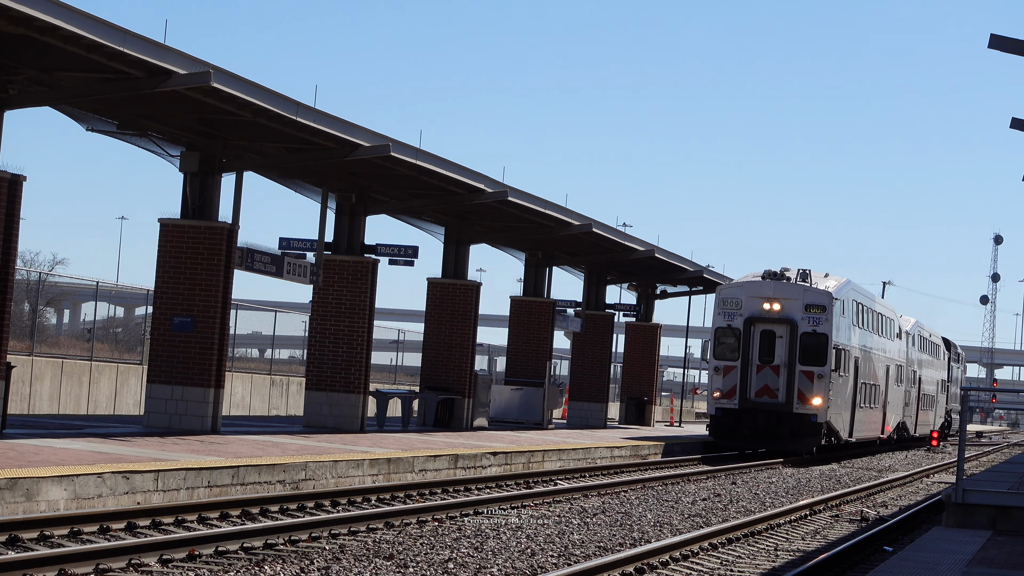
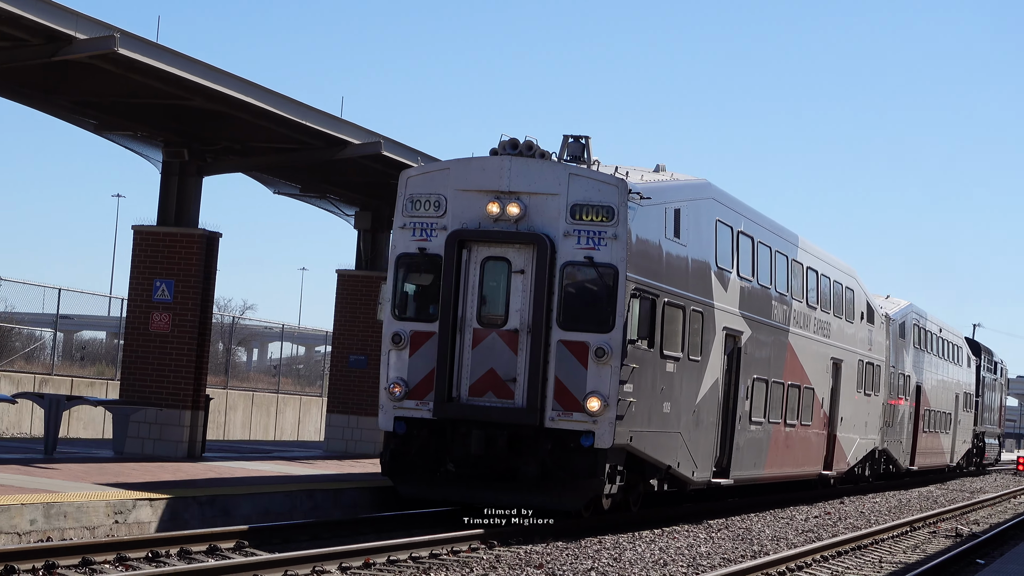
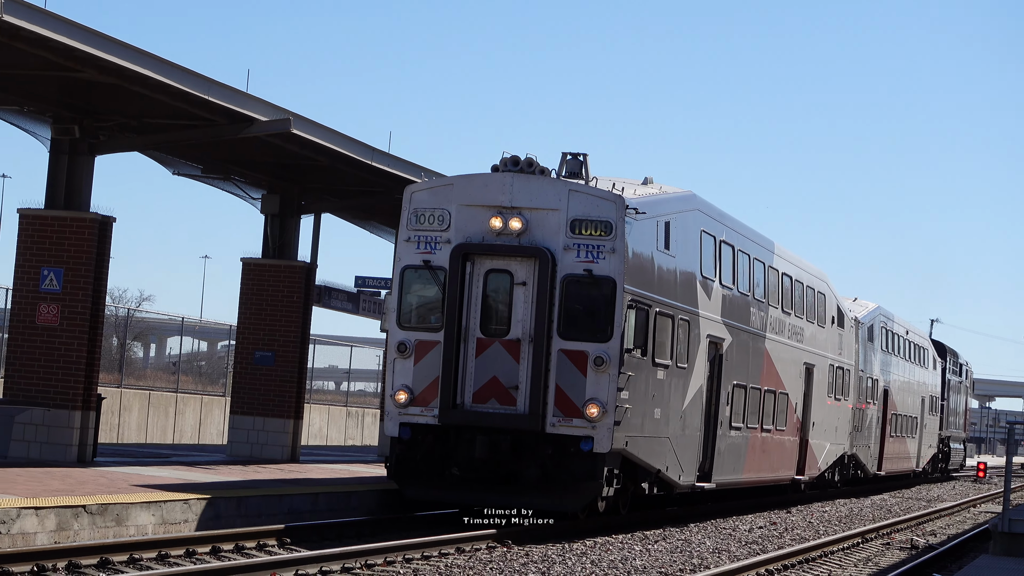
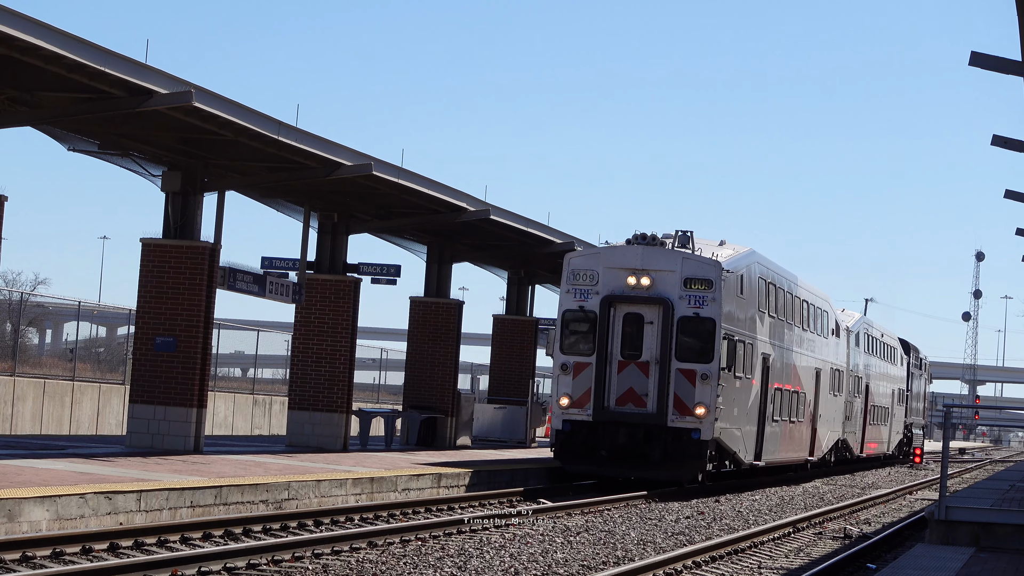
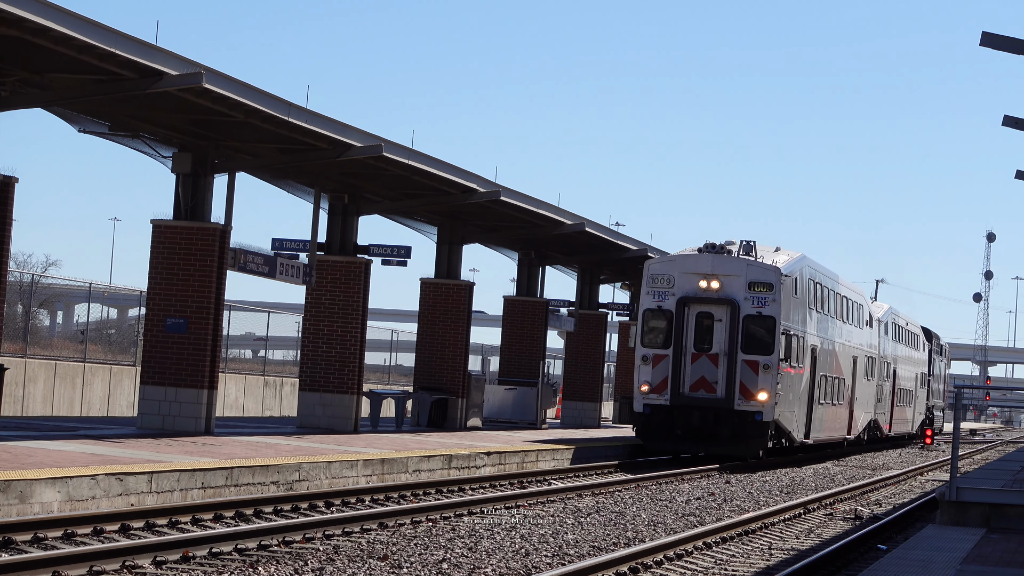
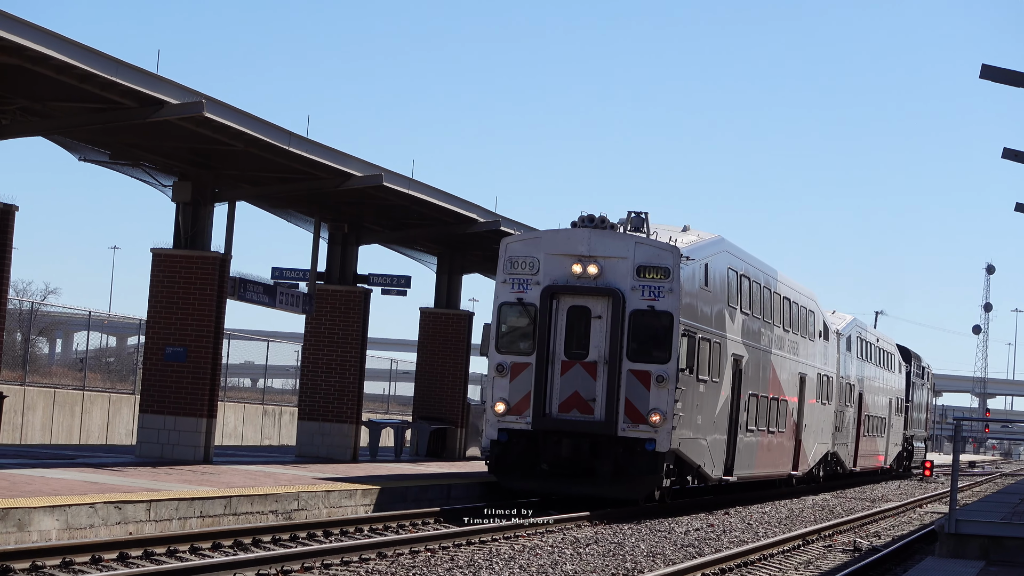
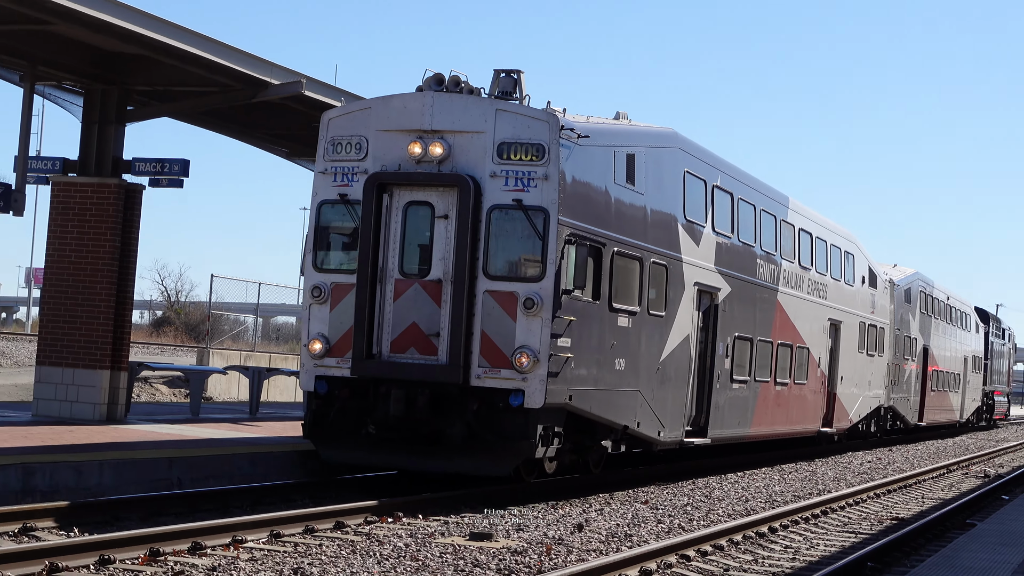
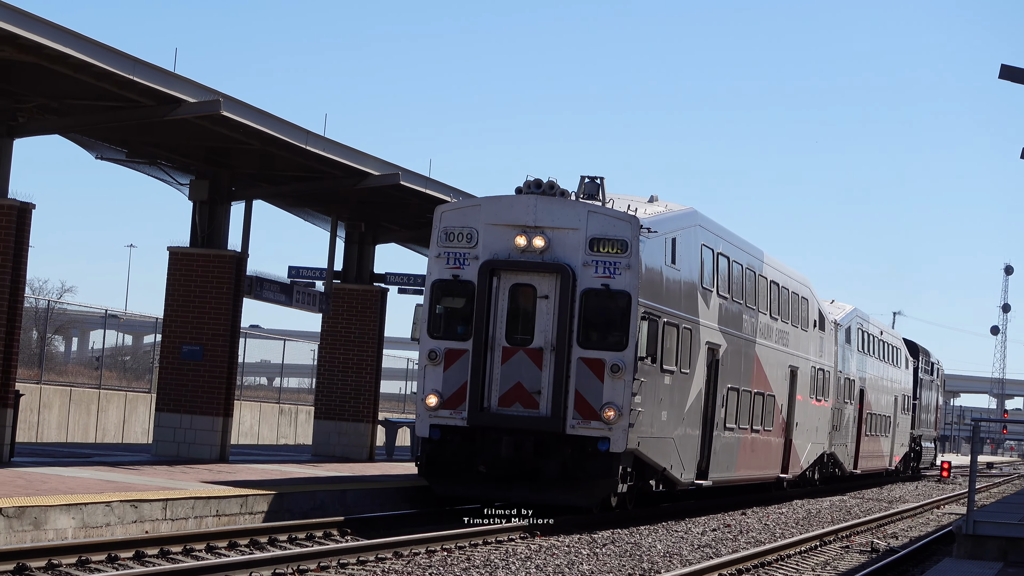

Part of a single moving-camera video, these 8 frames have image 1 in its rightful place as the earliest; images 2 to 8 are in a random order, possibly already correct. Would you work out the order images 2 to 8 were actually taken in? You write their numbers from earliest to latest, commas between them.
5, 4, 6, 8, 3, 2, 7
